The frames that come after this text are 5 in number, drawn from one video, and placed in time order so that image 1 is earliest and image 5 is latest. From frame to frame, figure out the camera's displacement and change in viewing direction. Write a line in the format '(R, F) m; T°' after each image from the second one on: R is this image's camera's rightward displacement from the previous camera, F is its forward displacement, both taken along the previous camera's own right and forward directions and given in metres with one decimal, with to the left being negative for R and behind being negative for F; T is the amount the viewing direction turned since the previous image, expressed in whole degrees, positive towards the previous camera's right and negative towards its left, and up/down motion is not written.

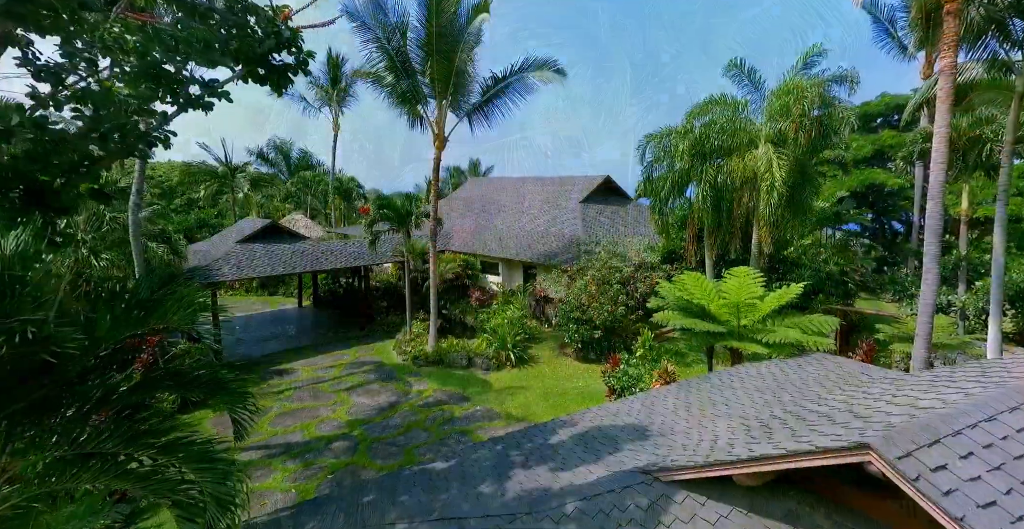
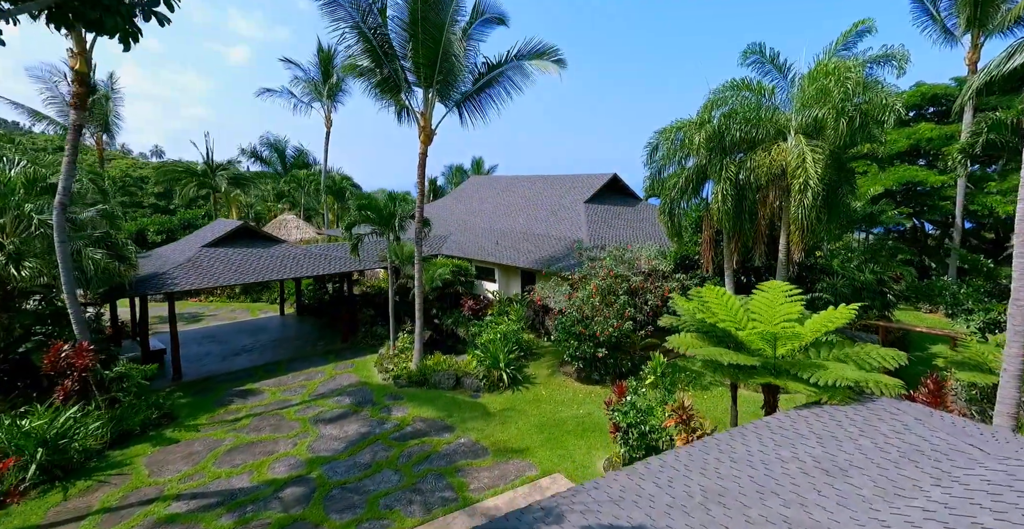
(+0.4, +1.7) m; -1°
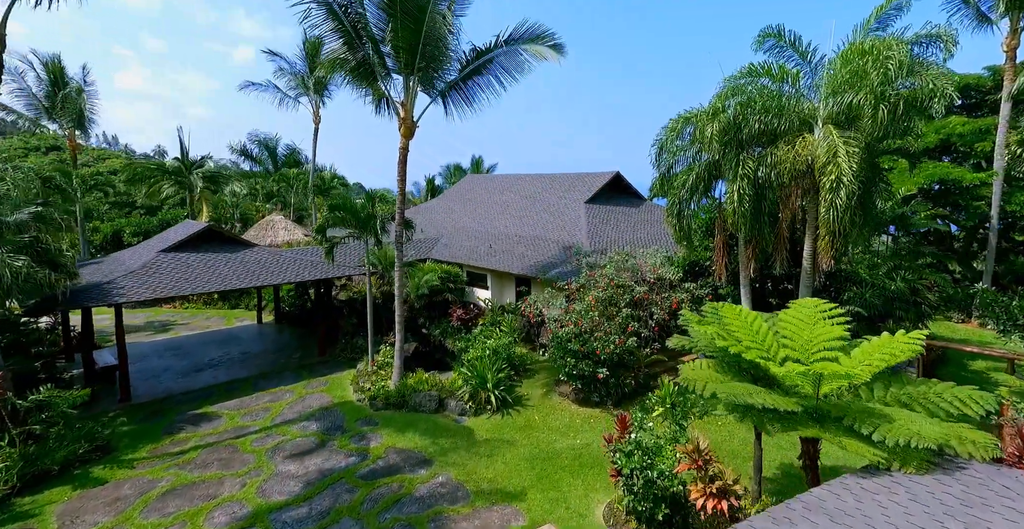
(+0.3, +1.5) m; 0°
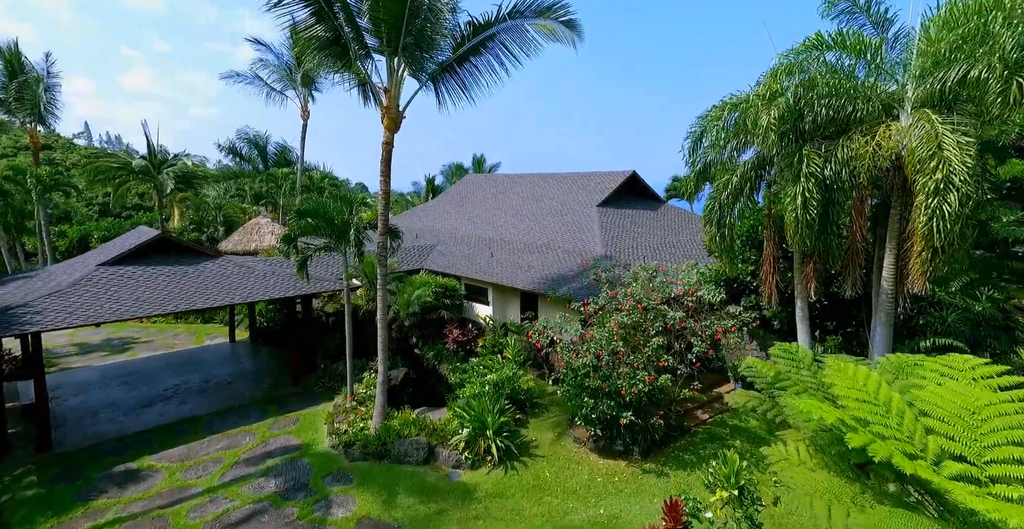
(0.0, +2.2) m; 0°
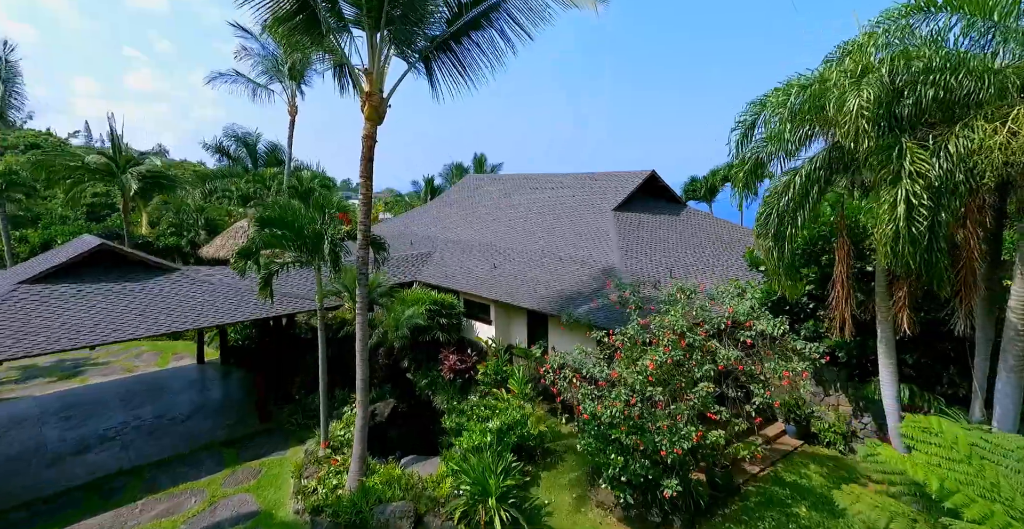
(-0.1, +2.1) m; 0°
